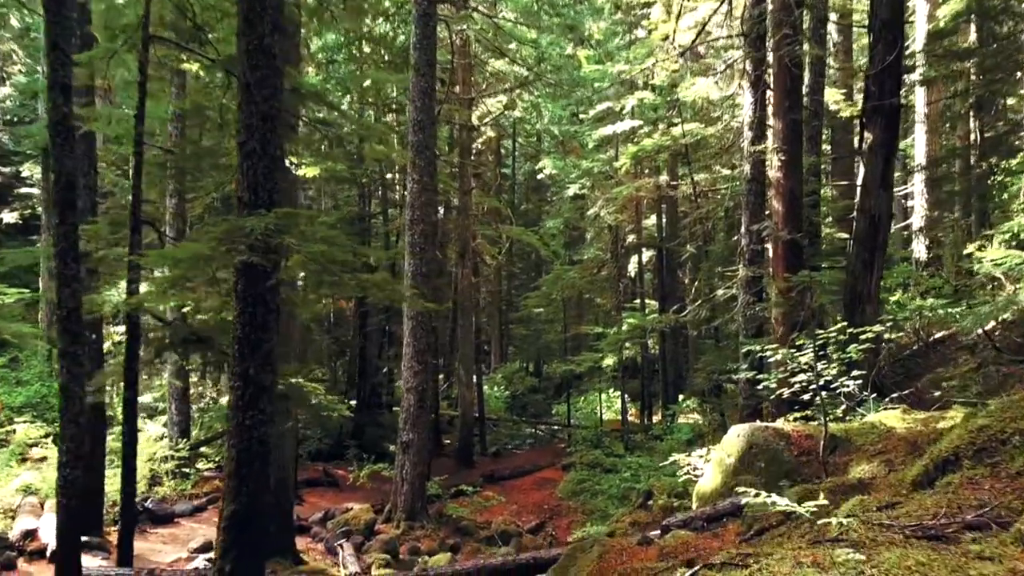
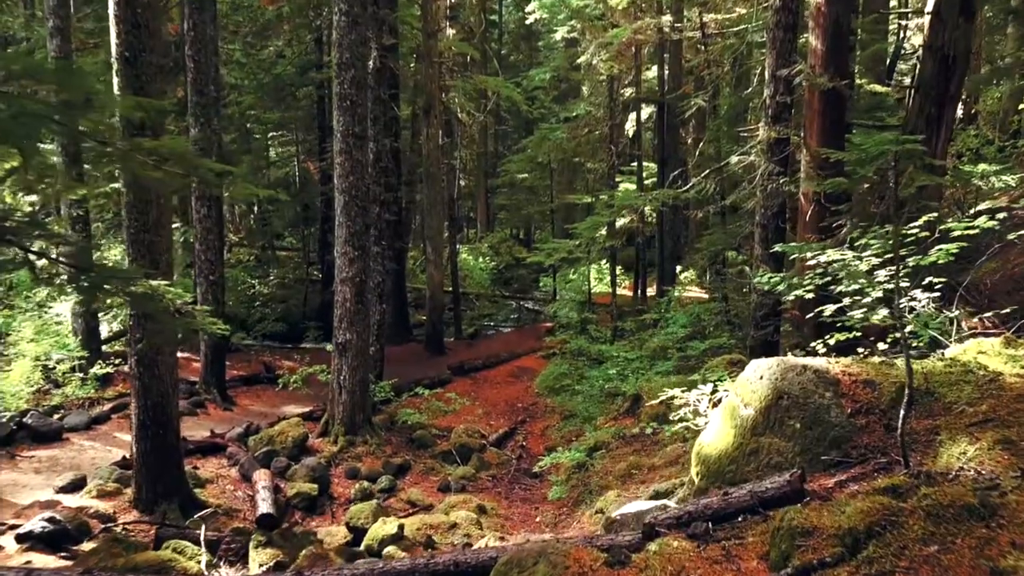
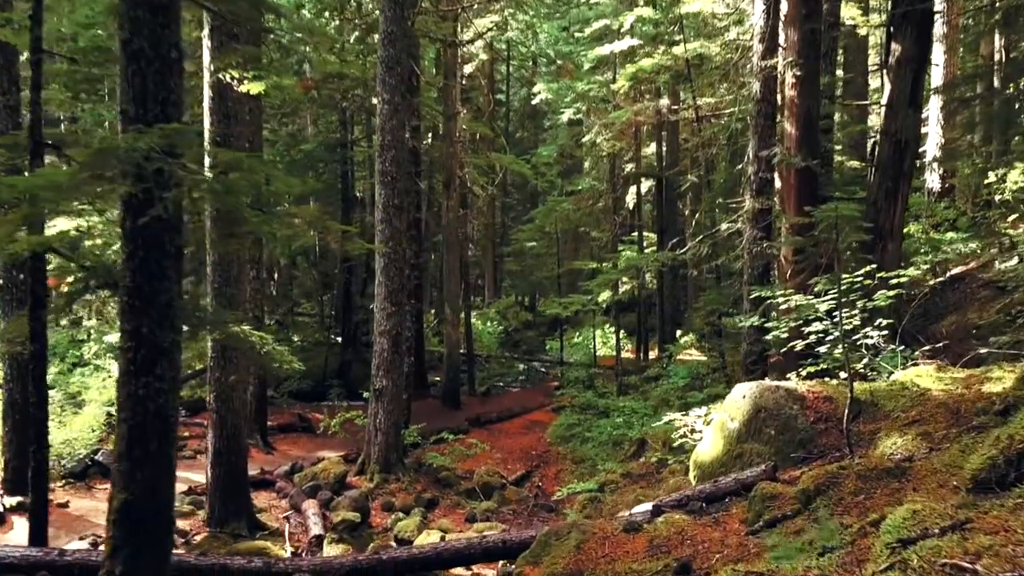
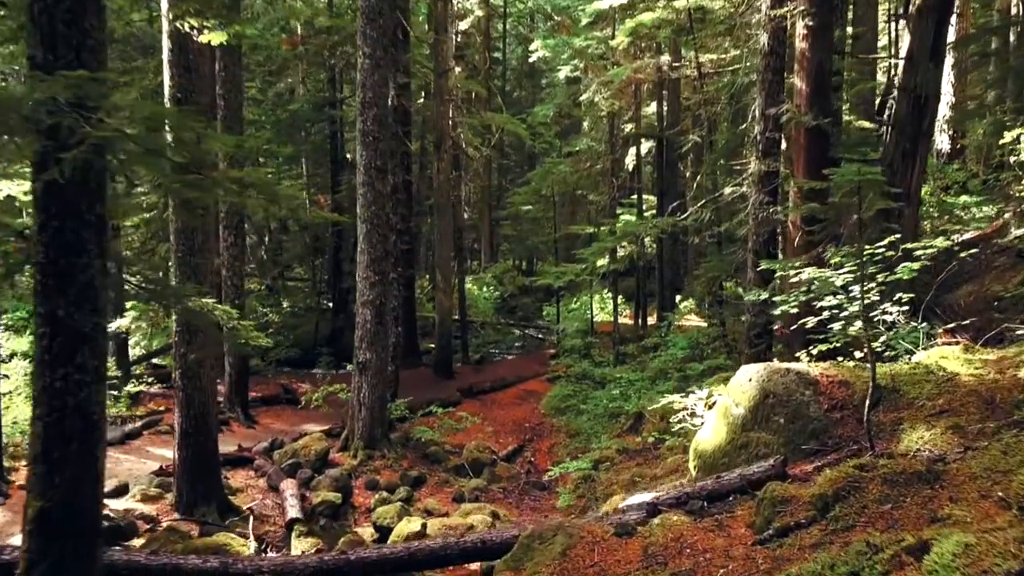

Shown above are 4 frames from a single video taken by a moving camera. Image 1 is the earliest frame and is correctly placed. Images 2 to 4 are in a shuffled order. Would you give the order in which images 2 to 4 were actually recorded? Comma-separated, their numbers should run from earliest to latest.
3, 4, 2
